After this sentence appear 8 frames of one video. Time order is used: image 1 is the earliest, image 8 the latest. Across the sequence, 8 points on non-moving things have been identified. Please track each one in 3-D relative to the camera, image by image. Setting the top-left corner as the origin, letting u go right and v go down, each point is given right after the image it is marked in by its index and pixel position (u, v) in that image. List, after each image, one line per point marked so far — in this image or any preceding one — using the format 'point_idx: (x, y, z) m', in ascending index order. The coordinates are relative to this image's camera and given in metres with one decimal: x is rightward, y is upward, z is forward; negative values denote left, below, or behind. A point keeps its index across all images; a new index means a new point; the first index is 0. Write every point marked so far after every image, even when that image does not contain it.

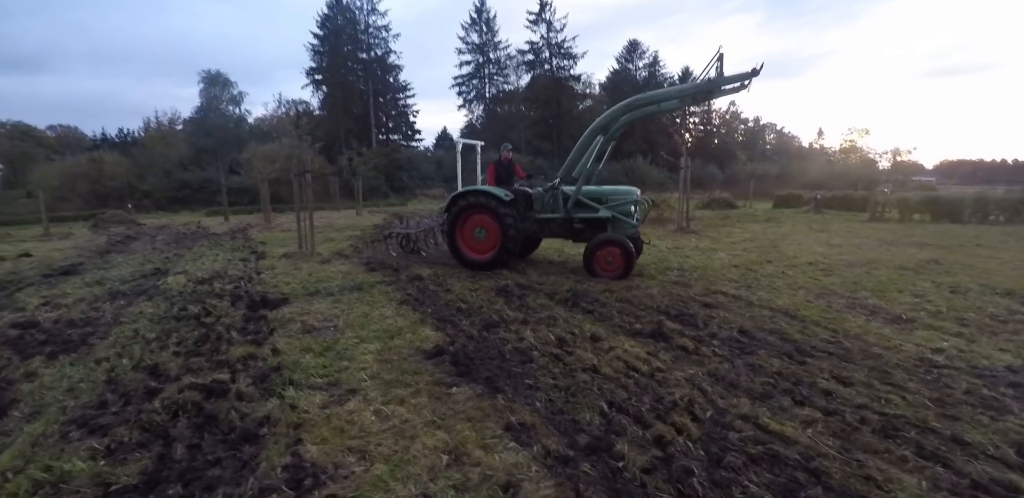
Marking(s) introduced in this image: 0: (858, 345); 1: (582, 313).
0: (+2.2, -0.6, +3.2) m
1: (+0.6, -0.5, +4.0) m
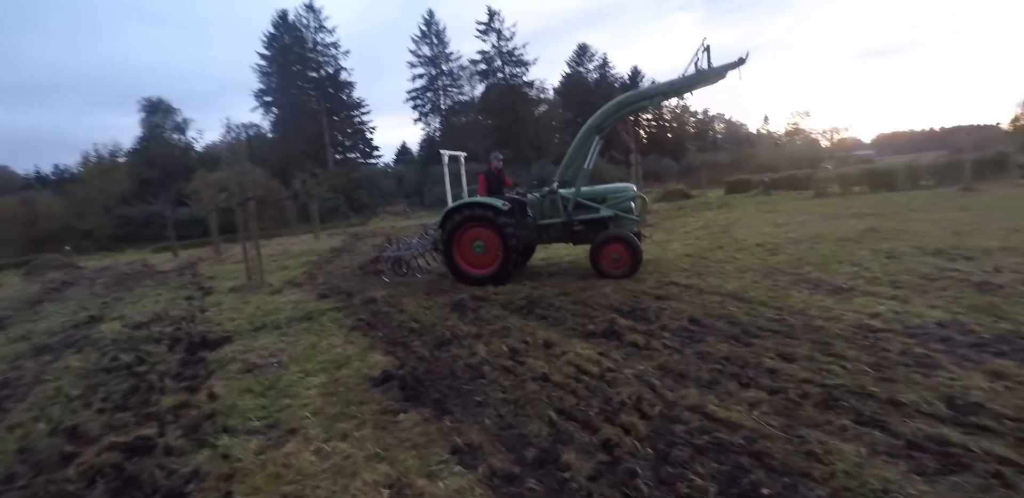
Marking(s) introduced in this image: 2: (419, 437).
0: (+1.9, -0.5, +3.3) m
1: (+0.2, -0.5, +3.9) m
2: (-0.4, -0.9, +2.4) m
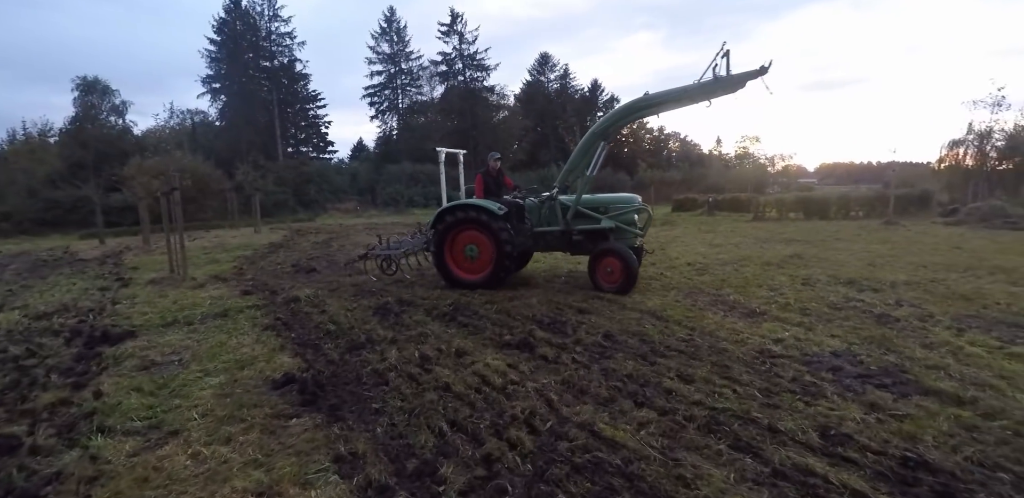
0: (+1.3, -0.6, +3.4) m
1: (-0.4, -0.6, +3.9) m
2: (-0.9, -0.9, +2.3) m
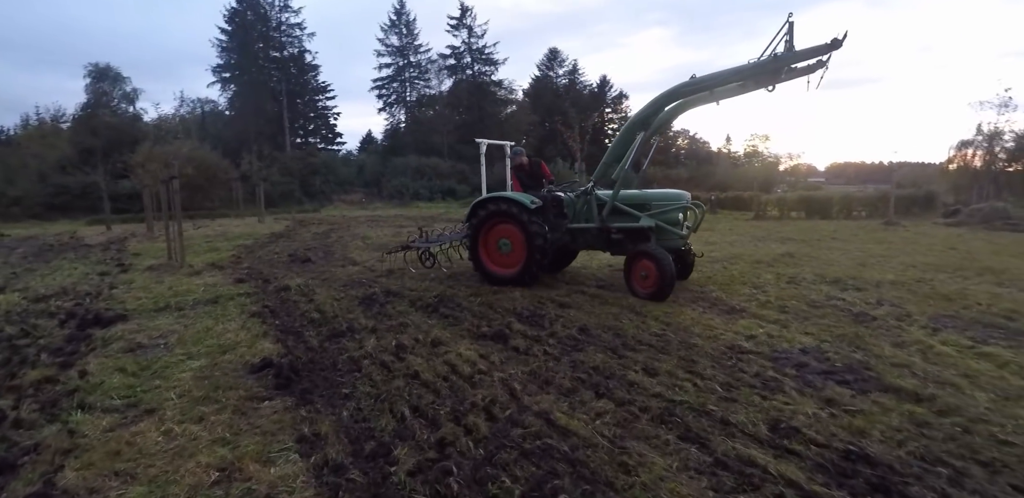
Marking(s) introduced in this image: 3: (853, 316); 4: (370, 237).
0: (+1.1, -0.6, +3.4) m
1: (-0.6, -0.5, +3.9) m
2: (-1.1, -0.8, +2.4) m
3: (+2.8, -0.5, +4.0) m
4: (-2.7, +0.2, +9.4) m
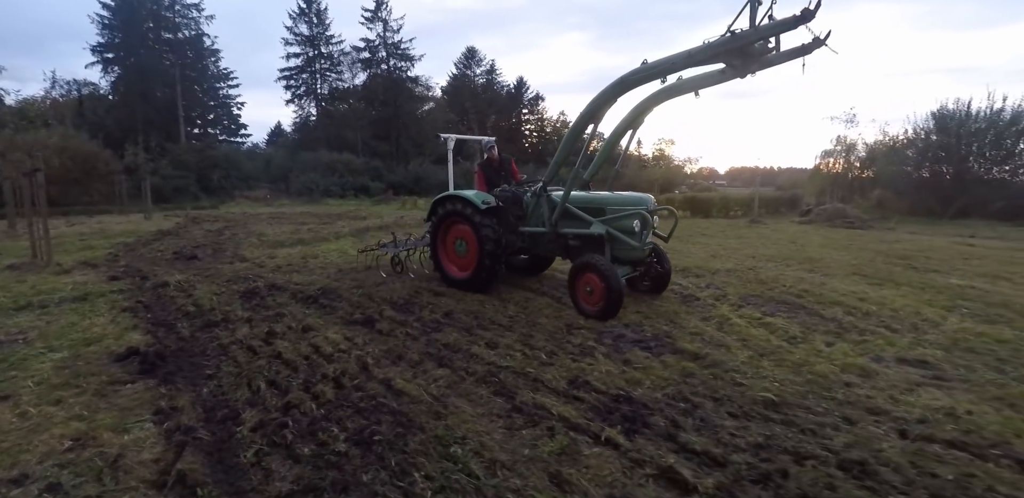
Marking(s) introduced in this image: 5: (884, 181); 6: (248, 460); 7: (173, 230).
0: (+0.1, -0.5, +4.0) m
1: (-1.7, -0.5, +4.2) m
2: (-2.0, -0.8, +2.6) m
3: (+1.6, -0.5, +4.8) m
4: (-4.6, +0.3, +9.2) m
5: (+13.4, +2.3, +17.6) m
6: (-1.0, -0.8, +2.0) m
7: (-7.0, +0.4, +10.4) m
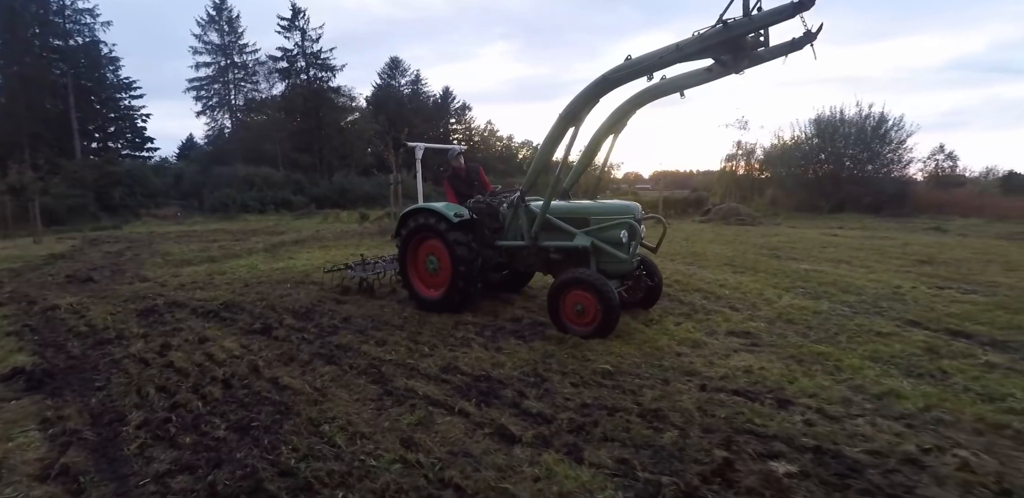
0: (-0.8, -0.6, +4.3) m
1: (-2.6, -0.6, +4.4) m
2: (-2.7, -0.9, +2.7) m
3: (+0.6, -0.5, +5.4) m
4: (-6.1, -0.1, +9.0) m
5: (+10.5, +2.6, +19.6) m
6: (-1.7, -0.9, +2.2) m
7: (-8.7, -0.1, +9.8) m
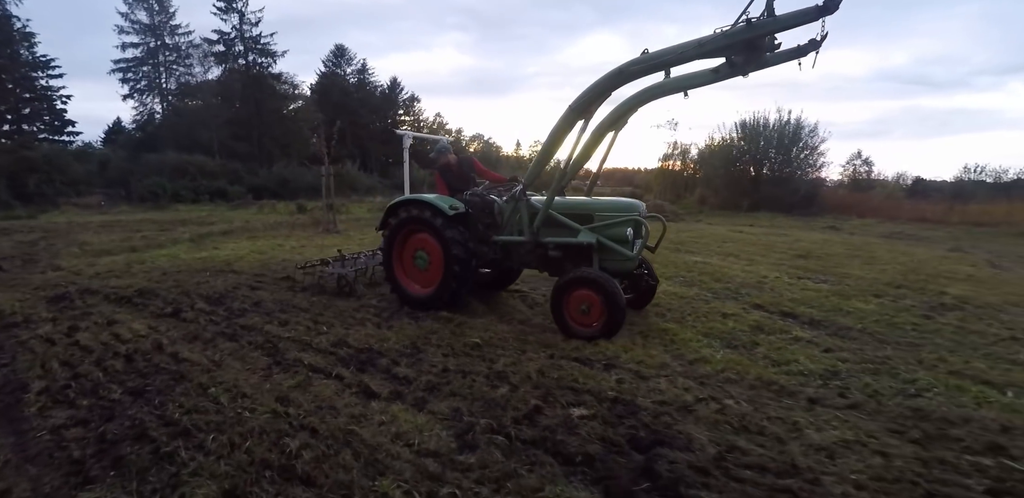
0: (-1.7, -0.5, +4.7) m
1: (-3.6, -0.5, +4.6) m
2: (-3.5, -0.8, +2.9) m
3: (-0.5, -0.4, +5.9) m
4: (-7.5, +0.1, +8.9) m
5: (+8.1, +2.8, +20.9) m
6: (-2.4, -0.8, +2.5) m
7: (-10.2, +0.2, +9.4) m
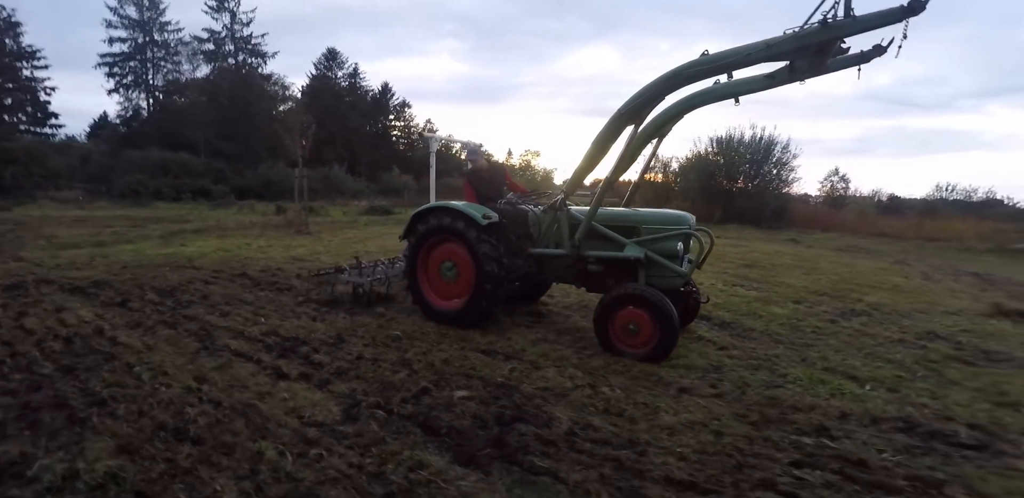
0: (-2.4, -0.5, +5.1) m
1: (-4.2, -0.5, +4.9) m
2: (-4.1, -0.7, +3.2) m
3: (-1.2, -0.4, +6.2) m
4: (-8.2, +0.2, +9.1) m
5: (+7.2, +2.4, +21.5) m
6: (-3.1, -0.8, +2.8) m
7: (-10.9, +0.3, +9.6) m
